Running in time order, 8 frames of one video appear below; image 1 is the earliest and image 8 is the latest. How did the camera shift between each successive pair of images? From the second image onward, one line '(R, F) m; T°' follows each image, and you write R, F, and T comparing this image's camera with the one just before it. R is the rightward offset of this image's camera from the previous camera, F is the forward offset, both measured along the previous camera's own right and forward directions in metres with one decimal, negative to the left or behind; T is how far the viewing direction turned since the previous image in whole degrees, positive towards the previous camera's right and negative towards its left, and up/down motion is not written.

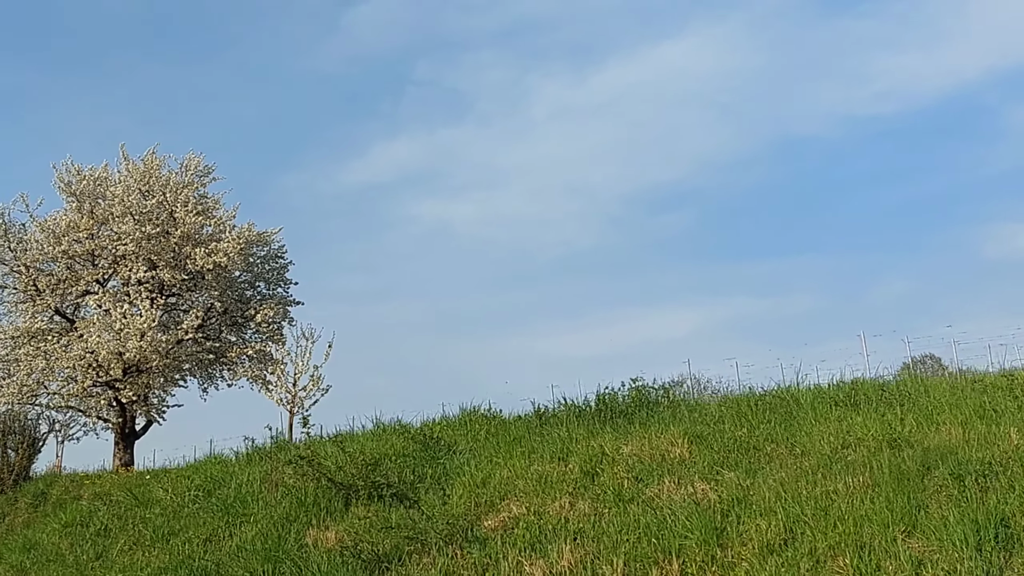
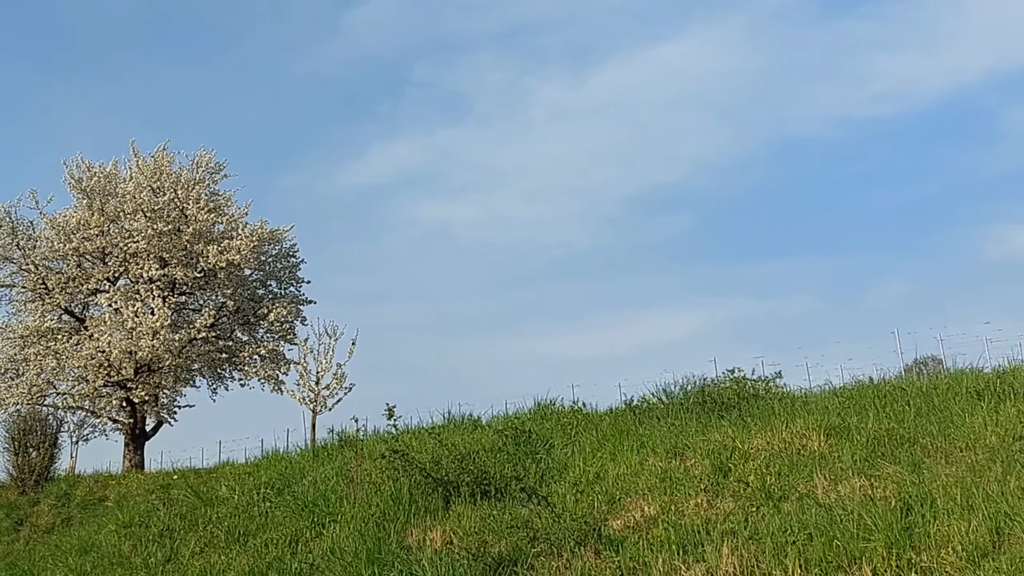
(-0.9, +0.6) m; 0°
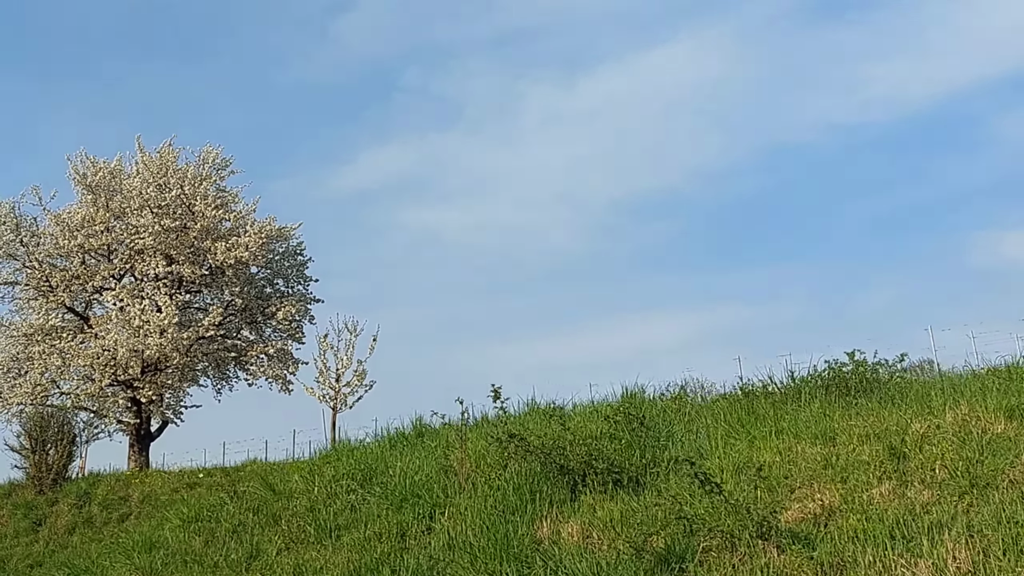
(-1.0, +0.7) m; 0°
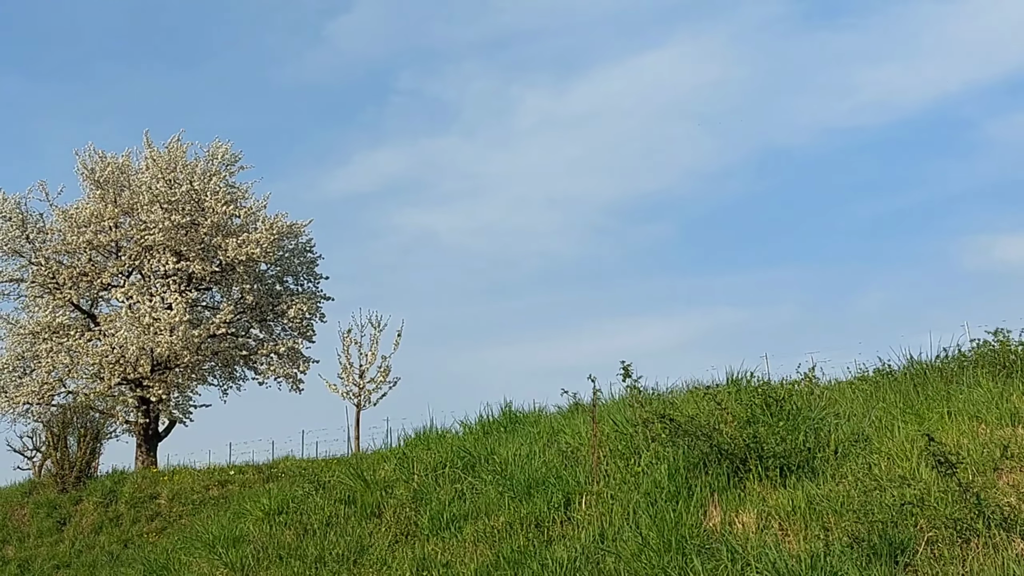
(-1.0, +0.7) m; 0°
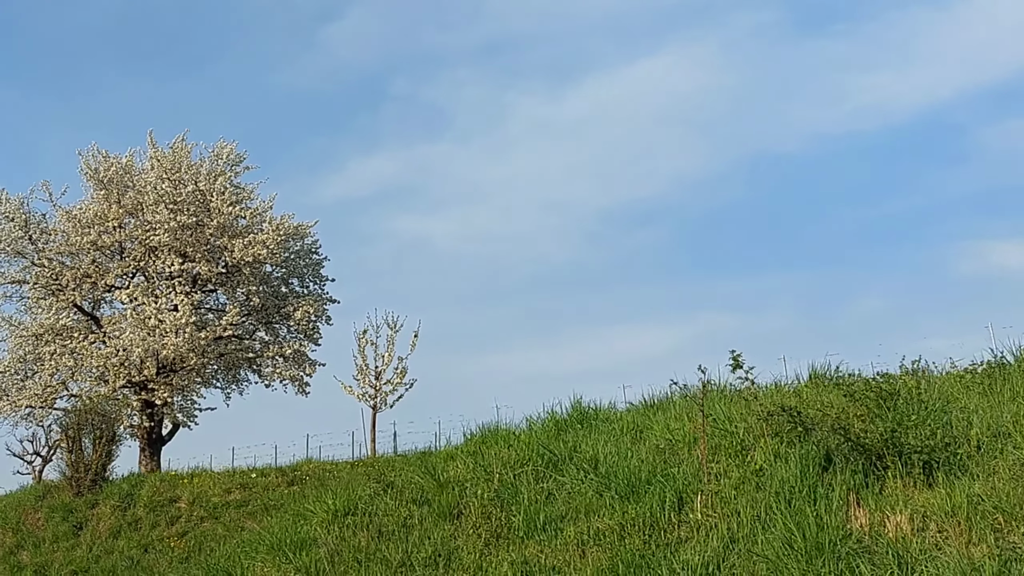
(-0.7, +0.5) m; 0°
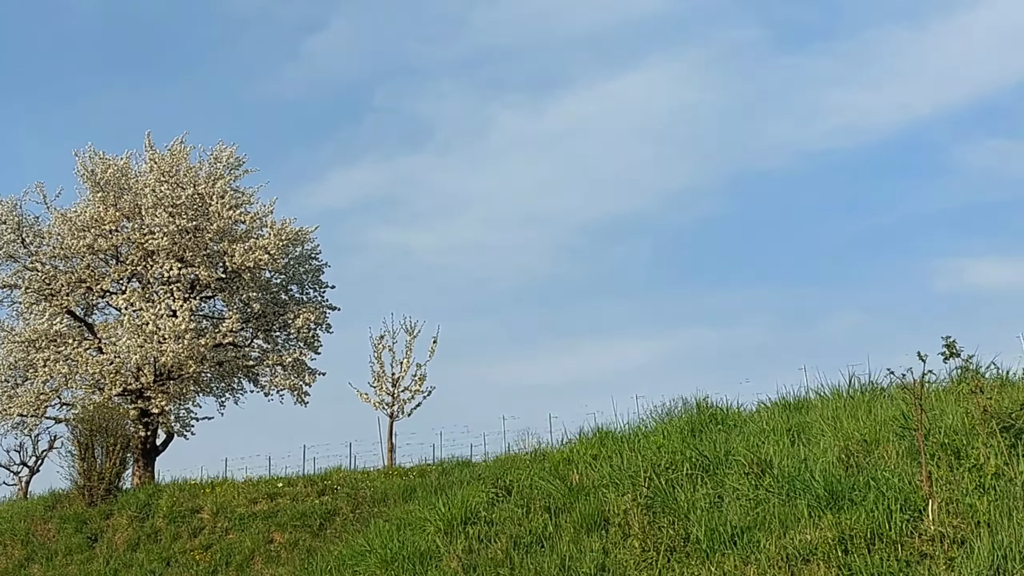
(-1.1, +0.8) m; +1°
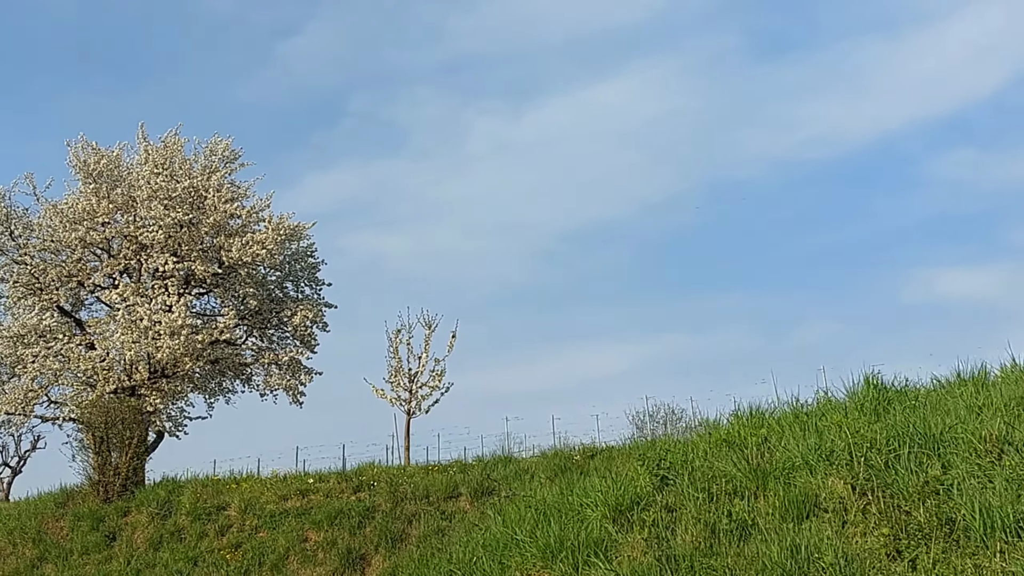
(-1.2, +0.8) m; +1°
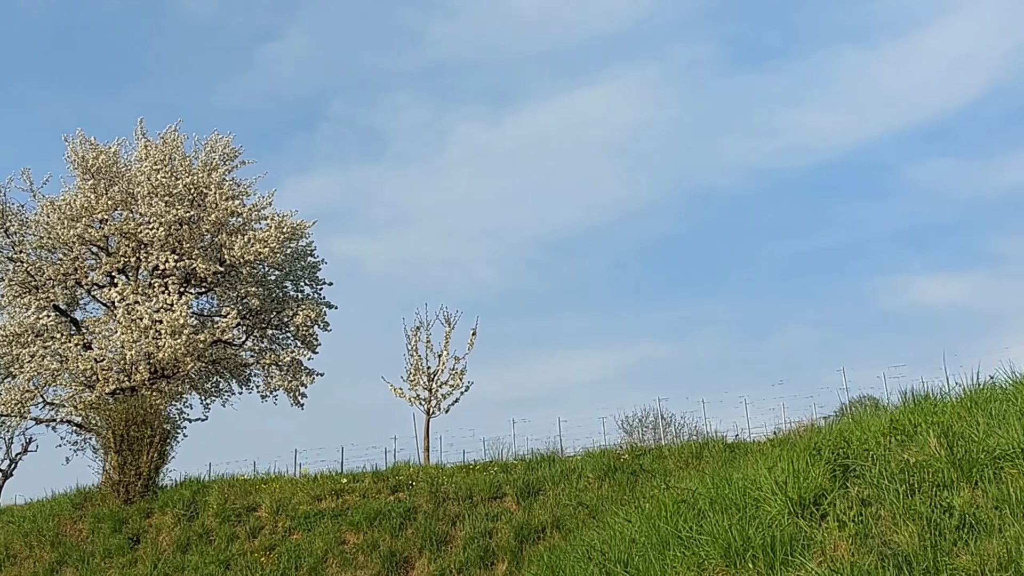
(-1.0, +0.6) m; +1°
